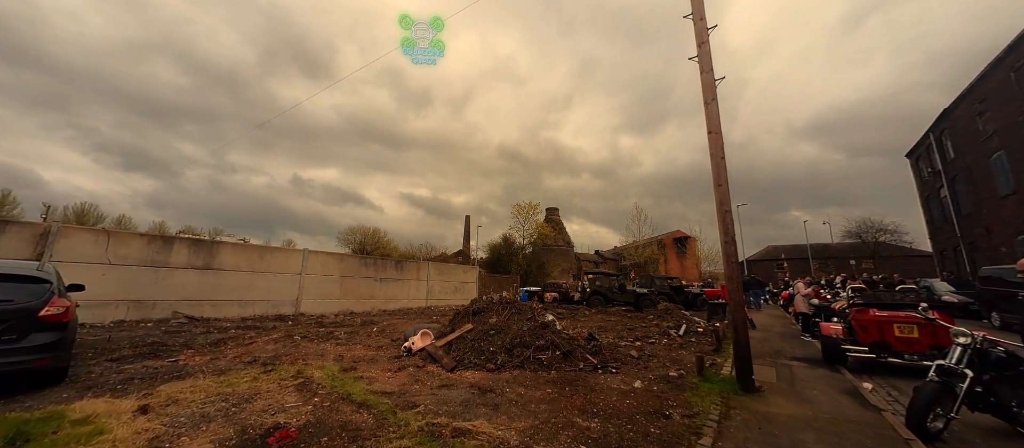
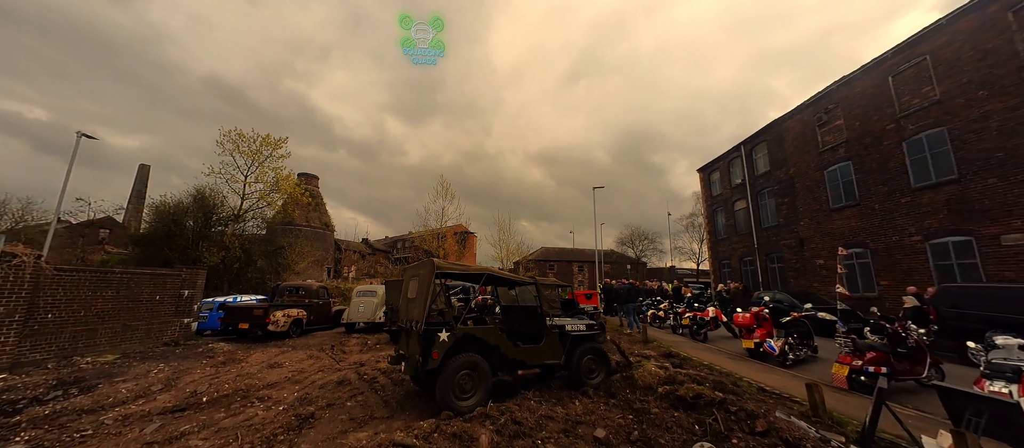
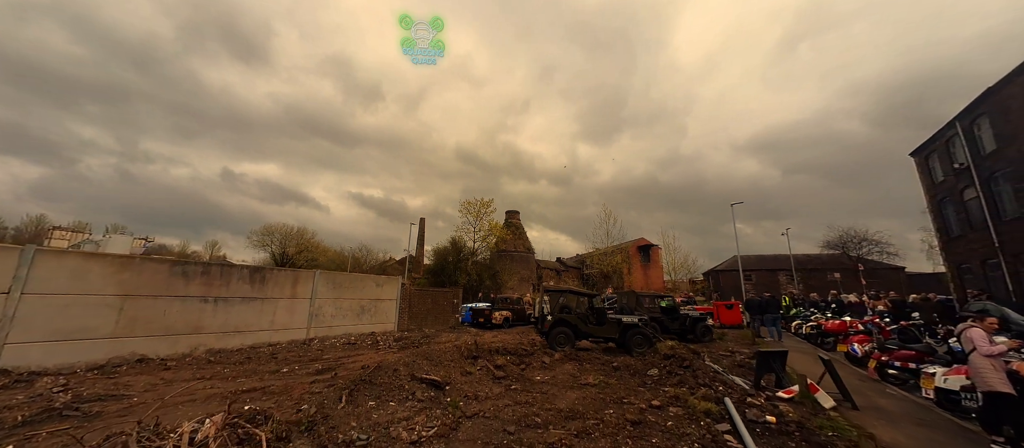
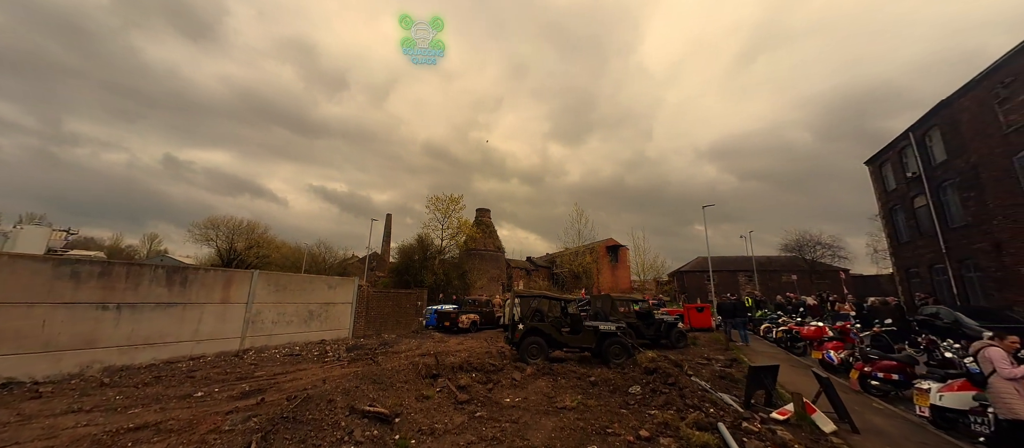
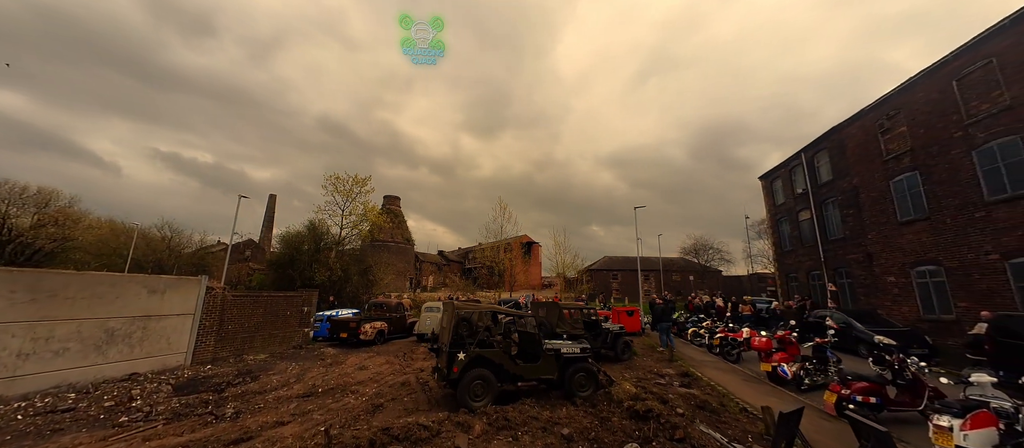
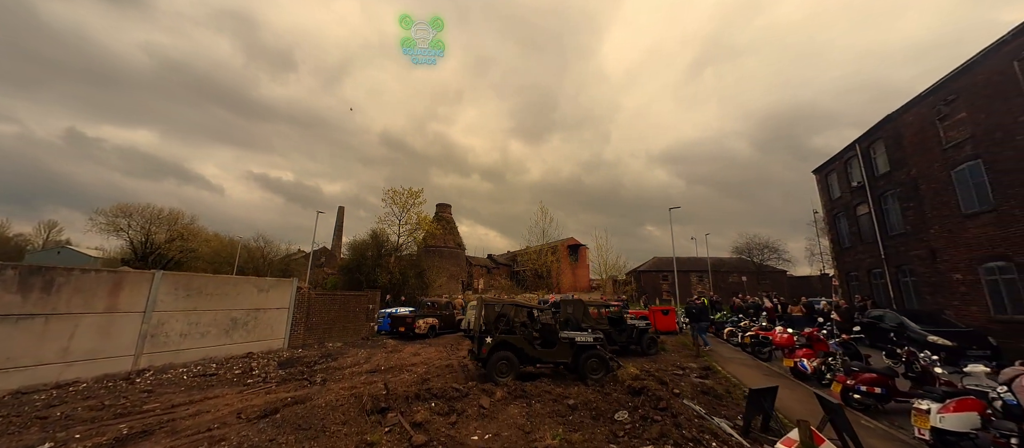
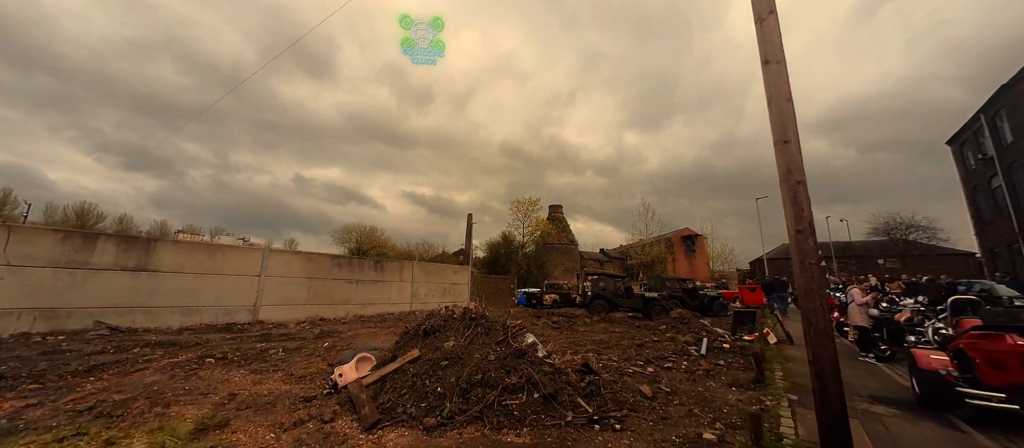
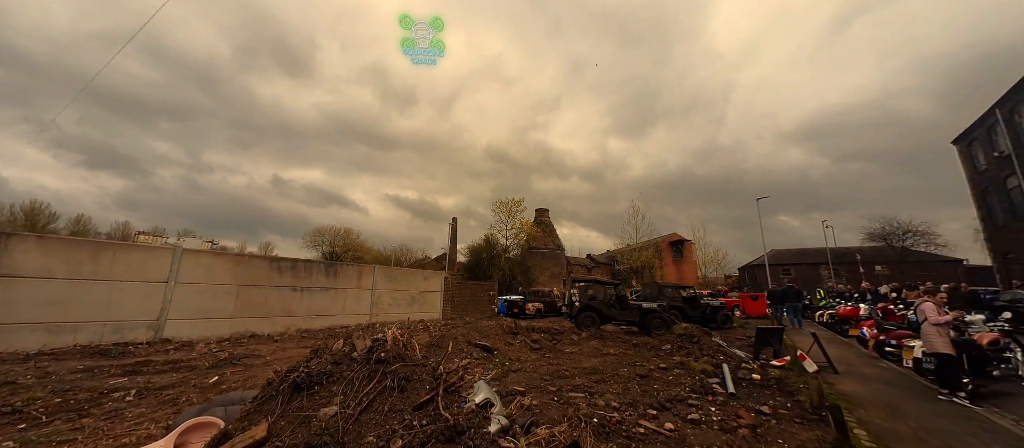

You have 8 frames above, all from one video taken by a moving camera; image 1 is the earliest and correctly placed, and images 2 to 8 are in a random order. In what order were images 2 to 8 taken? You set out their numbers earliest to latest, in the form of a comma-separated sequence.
7, 8, 3, 4, 6, 5, 2
